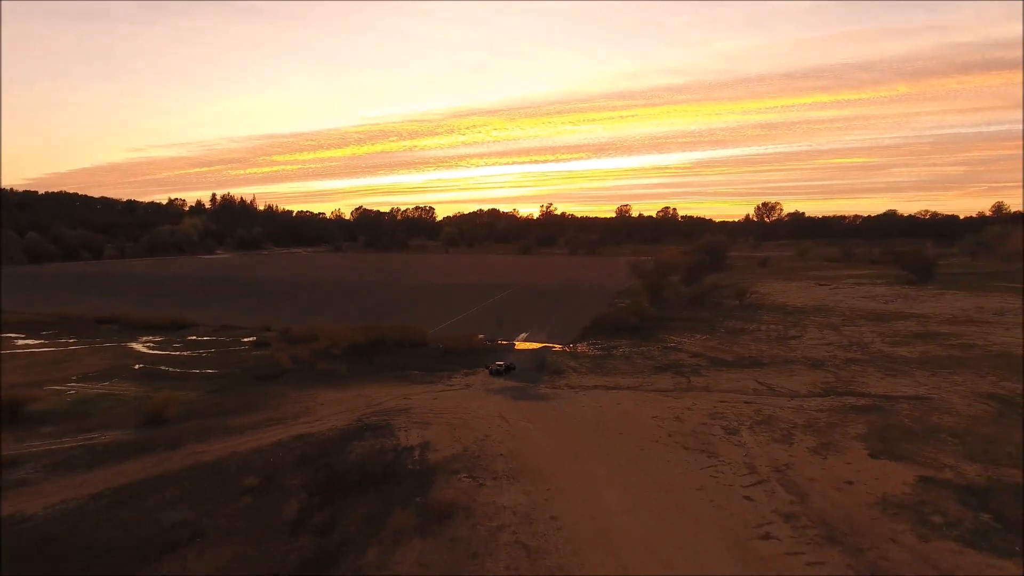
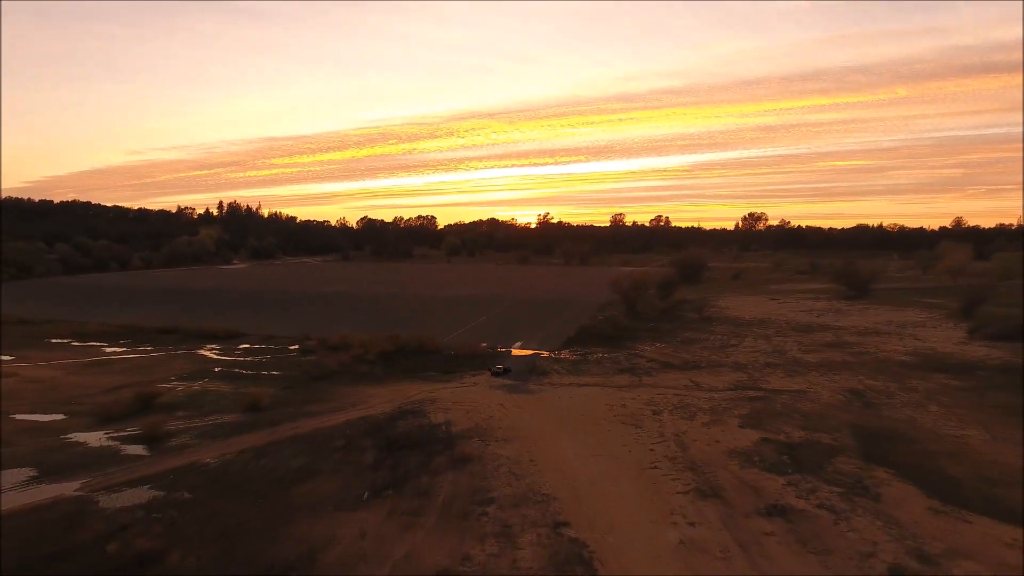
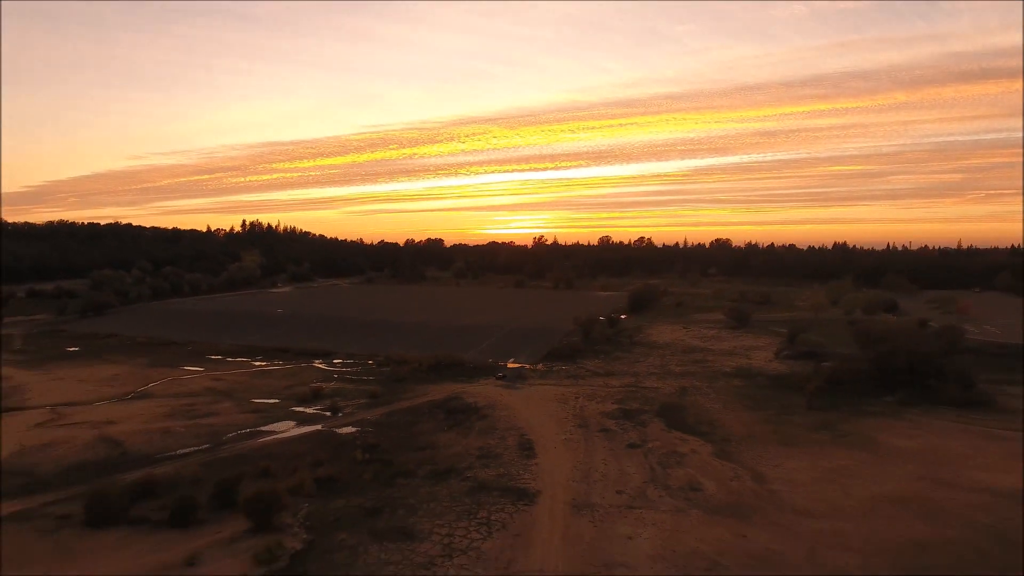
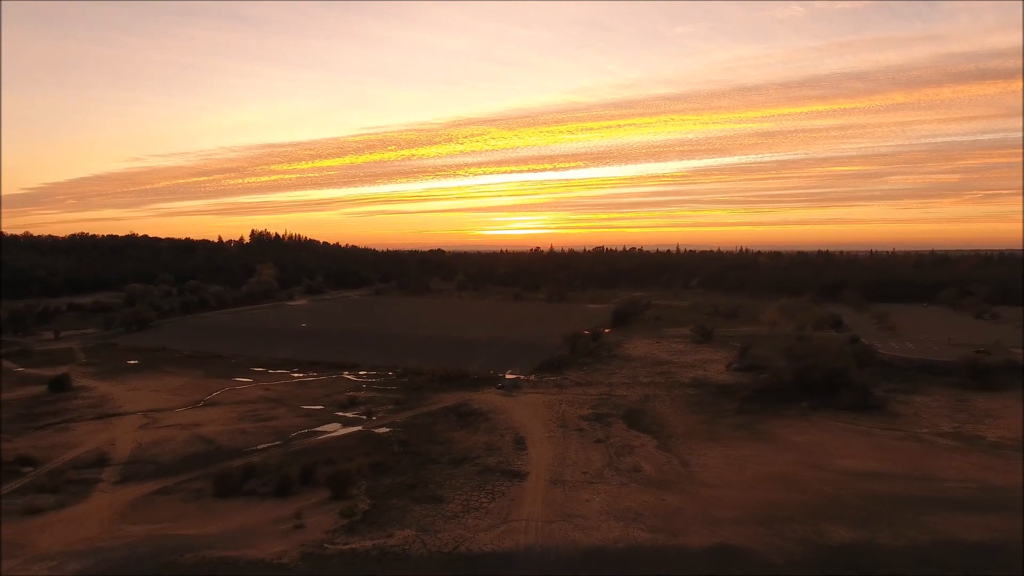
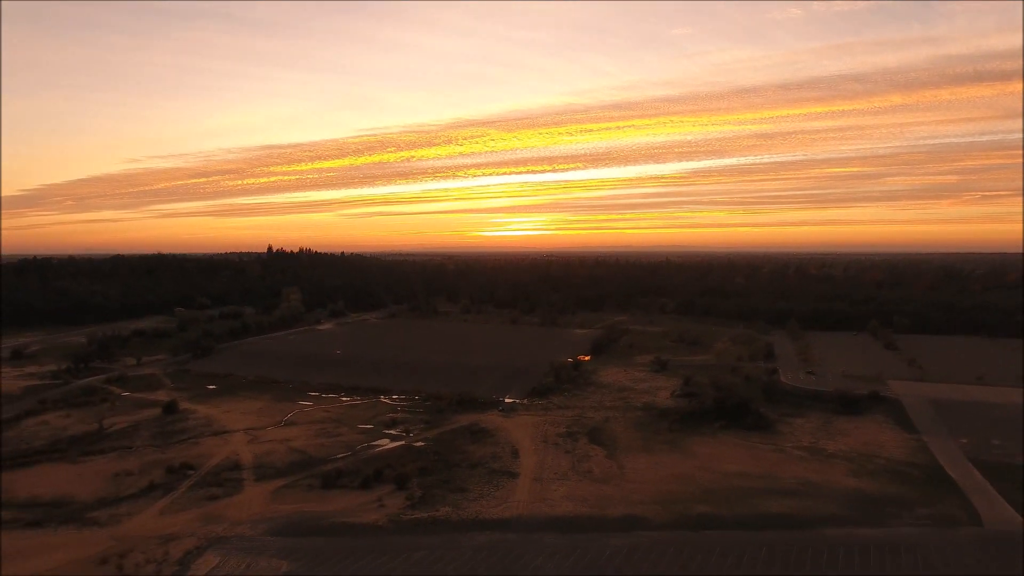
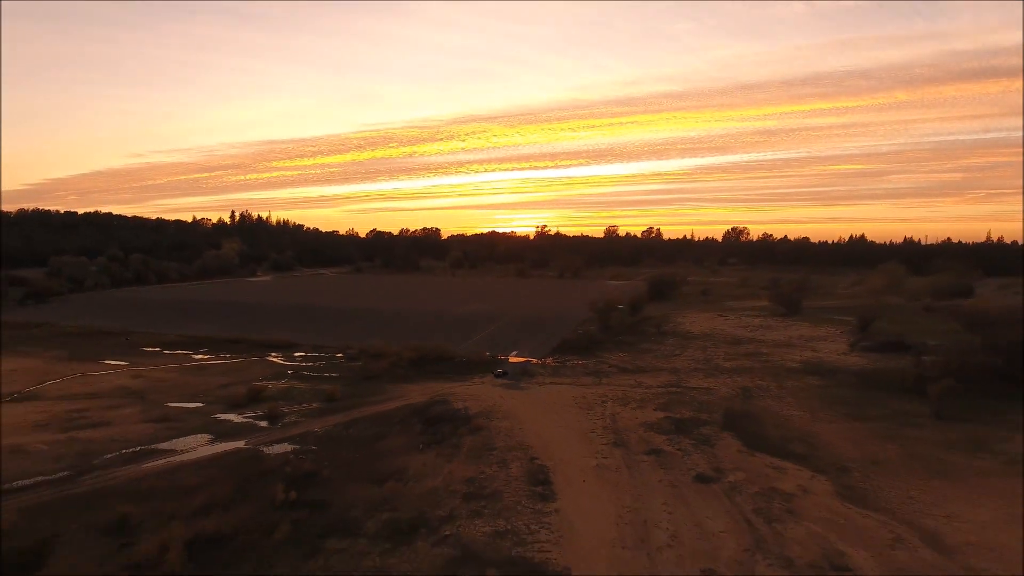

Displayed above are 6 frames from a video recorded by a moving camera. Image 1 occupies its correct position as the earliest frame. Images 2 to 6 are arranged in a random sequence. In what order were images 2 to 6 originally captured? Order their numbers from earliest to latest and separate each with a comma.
2, 6, 3, 4, 5
